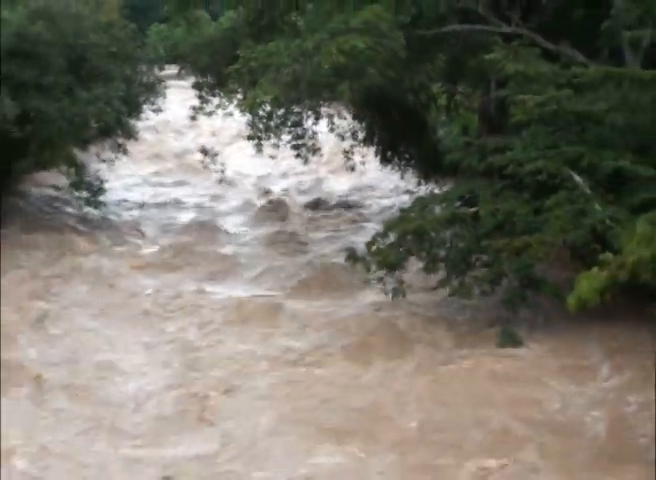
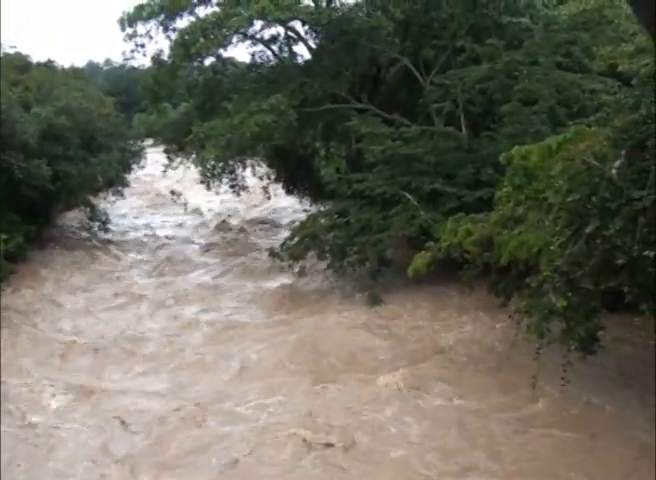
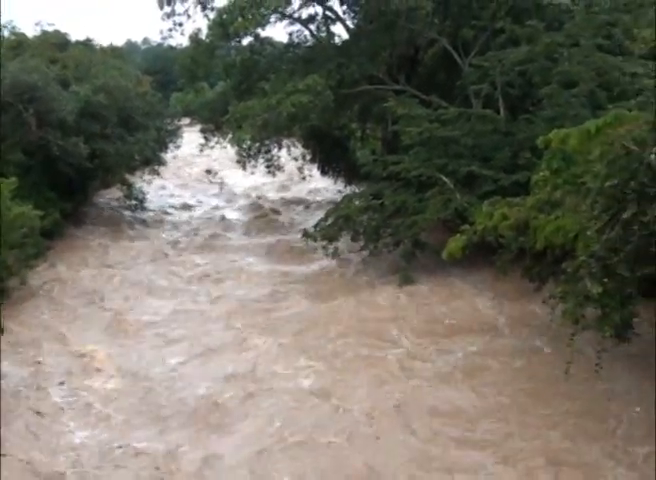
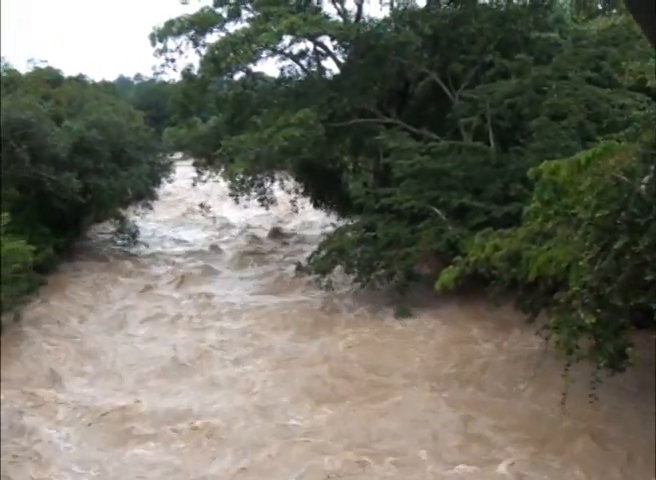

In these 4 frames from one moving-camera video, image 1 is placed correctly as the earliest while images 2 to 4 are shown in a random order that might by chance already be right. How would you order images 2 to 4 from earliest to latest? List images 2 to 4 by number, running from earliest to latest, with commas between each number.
3, 2, 4
